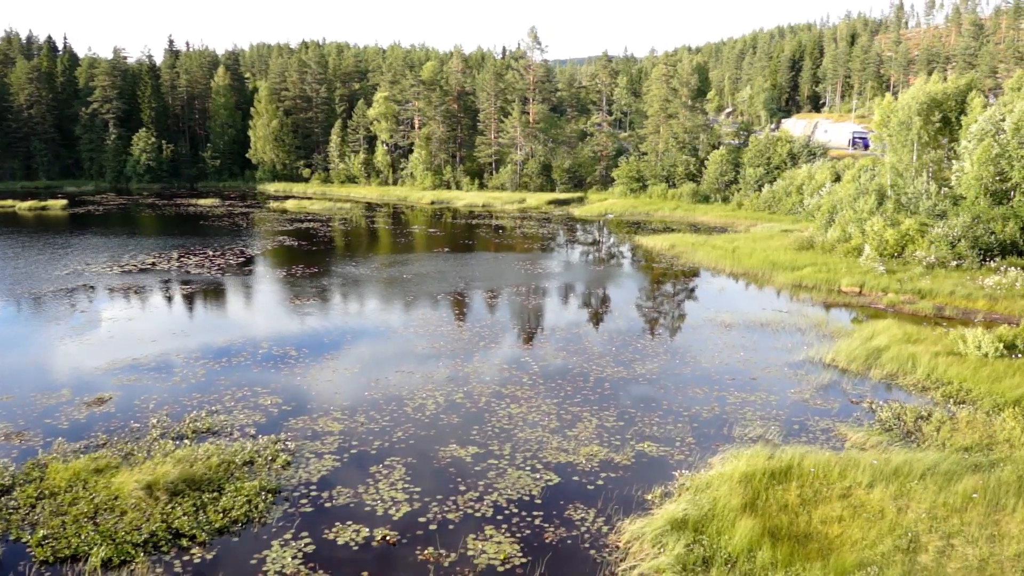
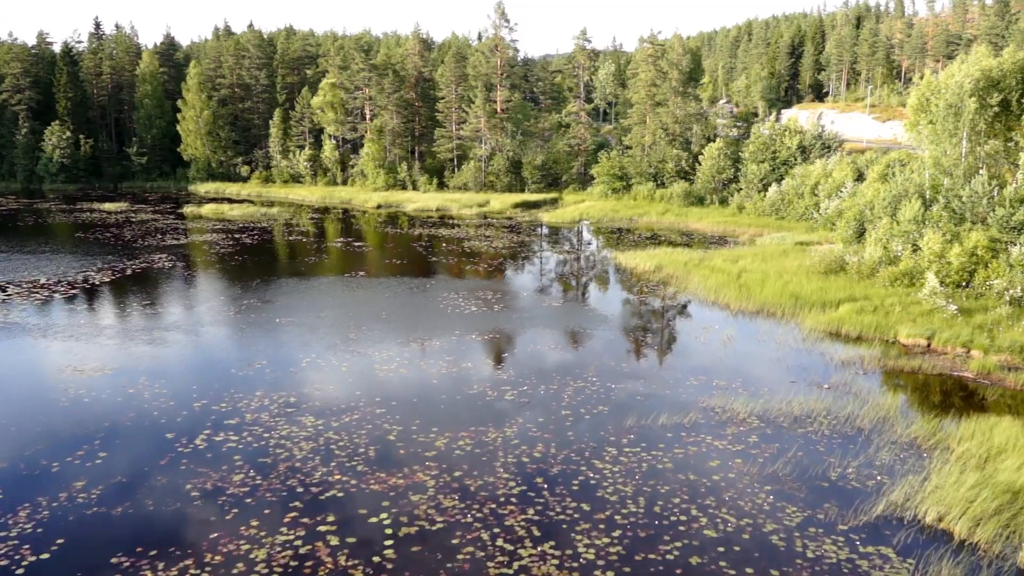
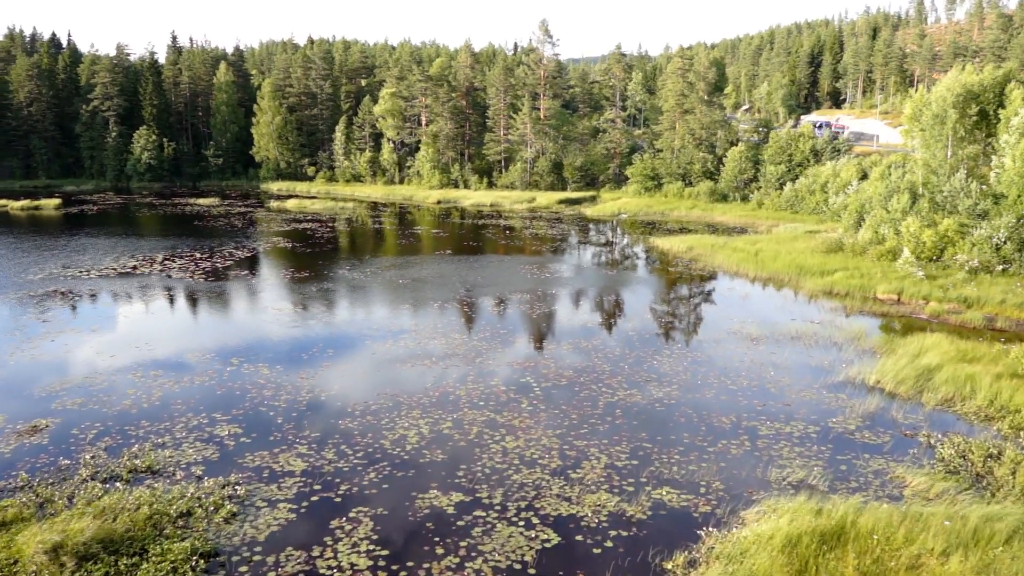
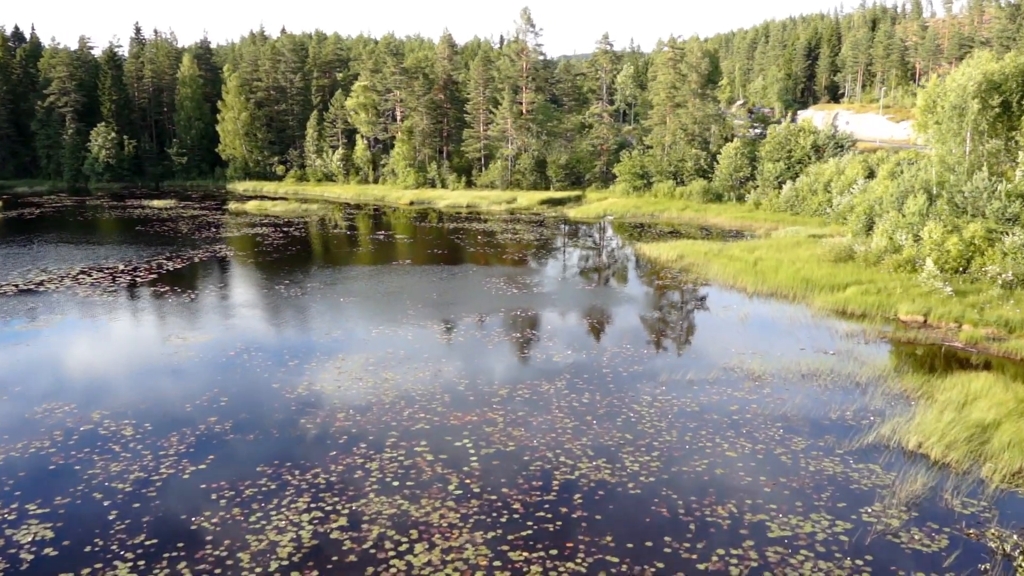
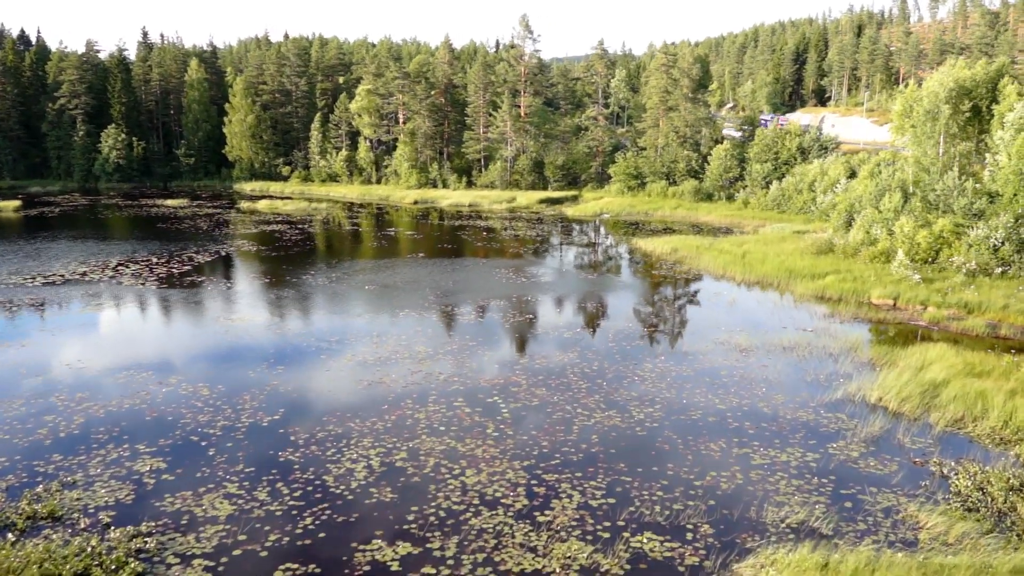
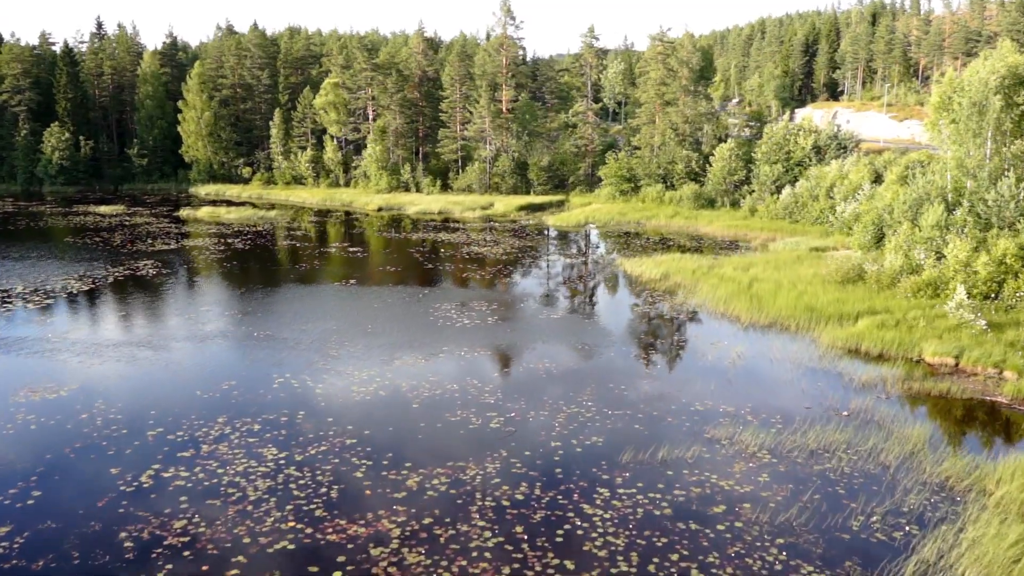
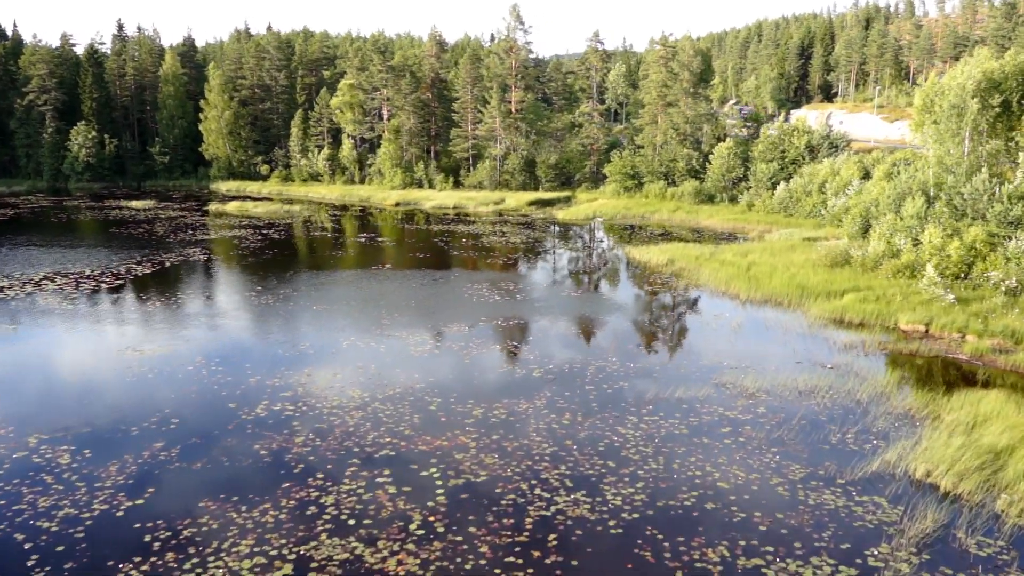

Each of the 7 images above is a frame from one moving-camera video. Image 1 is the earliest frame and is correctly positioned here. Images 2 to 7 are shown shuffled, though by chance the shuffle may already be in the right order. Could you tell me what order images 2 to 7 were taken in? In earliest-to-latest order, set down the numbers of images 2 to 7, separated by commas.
3, 5, 4, 7, 2, 6
